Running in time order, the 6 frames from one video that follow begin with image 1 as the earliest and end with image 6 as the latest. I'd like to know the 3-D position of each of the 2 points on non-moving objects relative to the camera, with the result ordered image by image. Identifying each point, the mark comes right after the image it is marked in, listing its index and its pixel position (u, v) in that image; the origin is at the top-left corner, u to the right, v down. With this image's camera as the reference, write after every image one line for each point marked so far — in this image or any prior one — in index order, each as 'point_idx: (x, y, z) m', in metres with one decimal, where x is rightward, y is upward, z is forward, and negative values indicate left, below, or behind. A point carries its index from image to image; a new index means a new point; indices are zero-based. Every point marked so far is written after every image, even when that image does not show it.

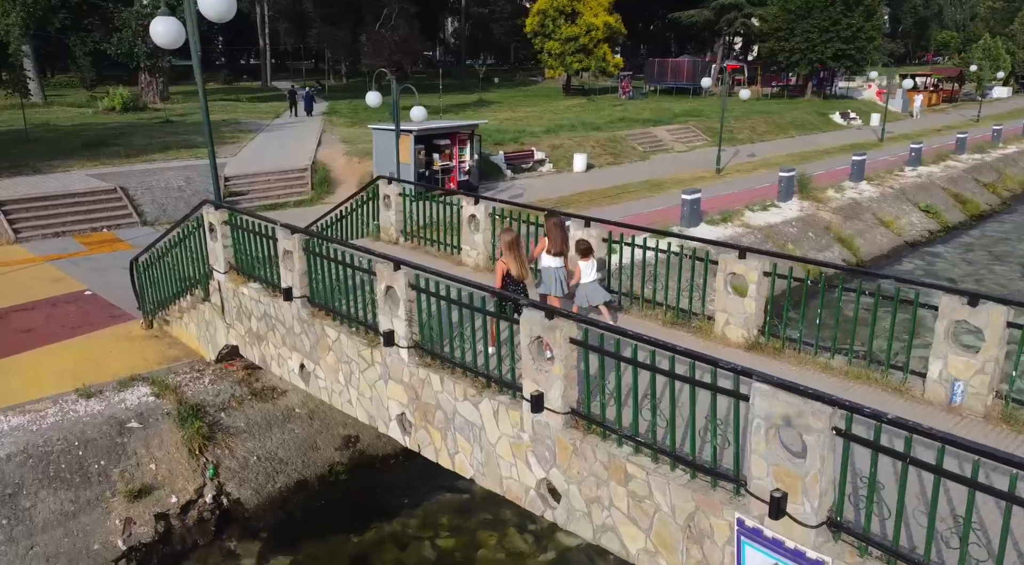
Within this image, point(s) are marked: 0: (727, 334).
0: (+2.0, -0.5, +6.7) m
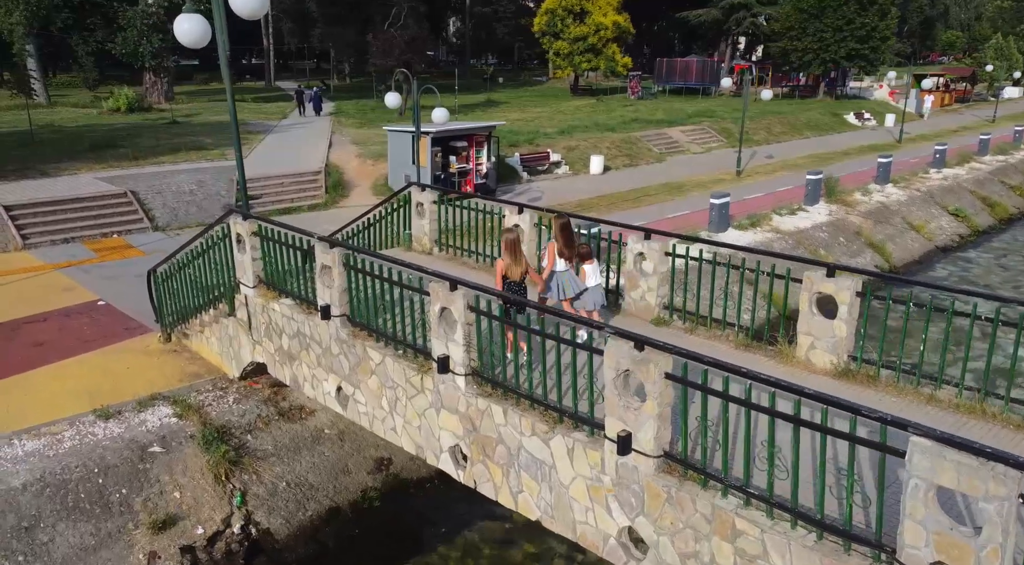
0: (+2.5, -0.6, +6.1) m
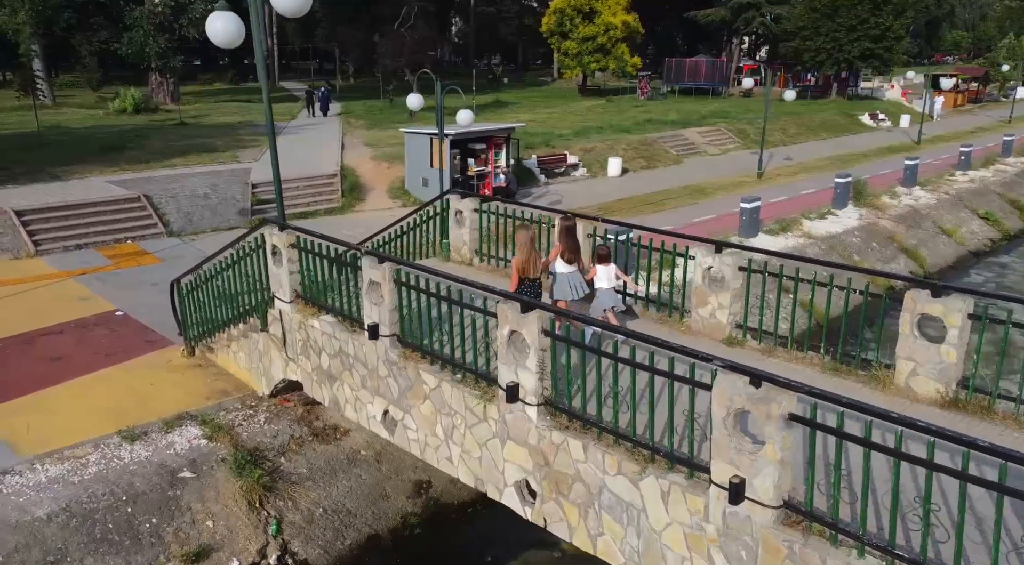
0: (+3.0, -0.8, +5.6) m
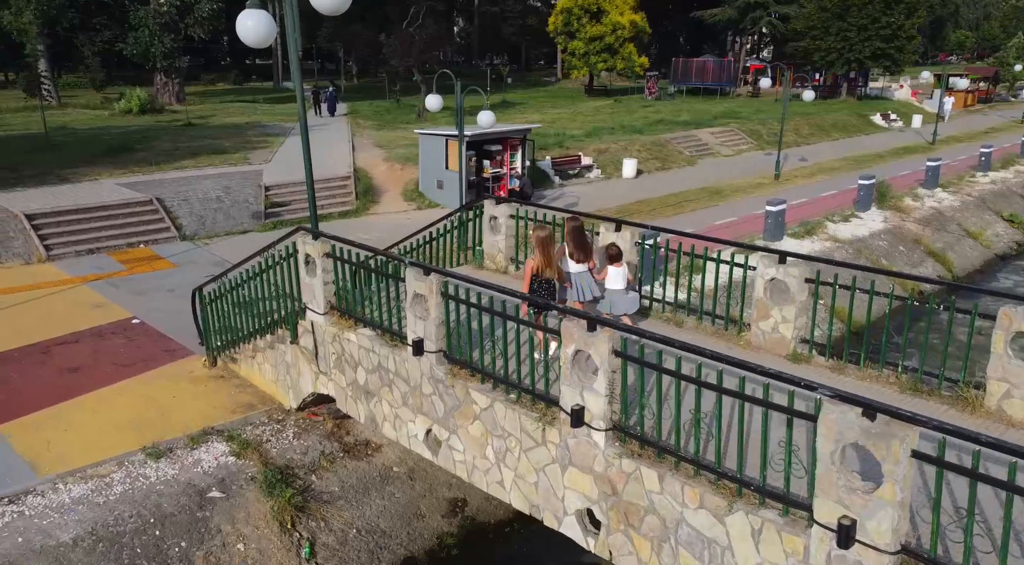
0: (+3.5, -0.9, +5.2) m
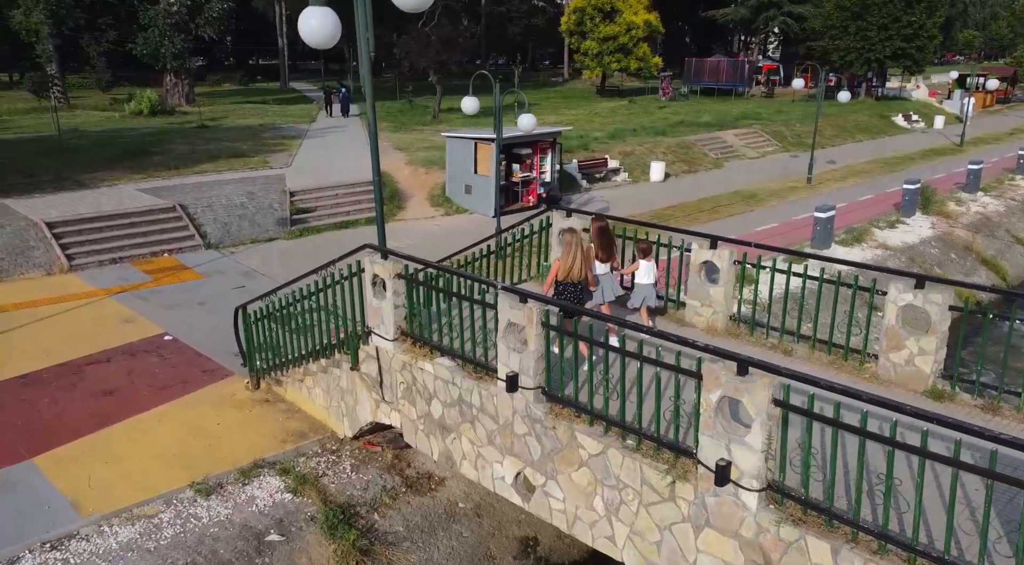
0: (+4.3, -1.1, +4.6) m
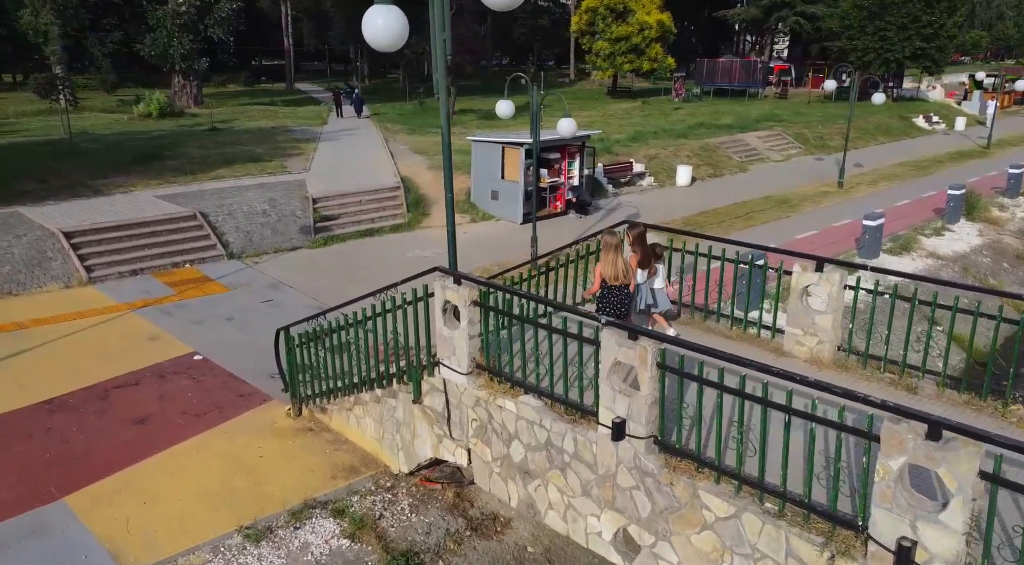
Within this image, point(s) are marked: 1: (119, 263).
0: (+5.0, -1.3, +3.9) m
1: (-7.6, +0.4, +14.3) m
